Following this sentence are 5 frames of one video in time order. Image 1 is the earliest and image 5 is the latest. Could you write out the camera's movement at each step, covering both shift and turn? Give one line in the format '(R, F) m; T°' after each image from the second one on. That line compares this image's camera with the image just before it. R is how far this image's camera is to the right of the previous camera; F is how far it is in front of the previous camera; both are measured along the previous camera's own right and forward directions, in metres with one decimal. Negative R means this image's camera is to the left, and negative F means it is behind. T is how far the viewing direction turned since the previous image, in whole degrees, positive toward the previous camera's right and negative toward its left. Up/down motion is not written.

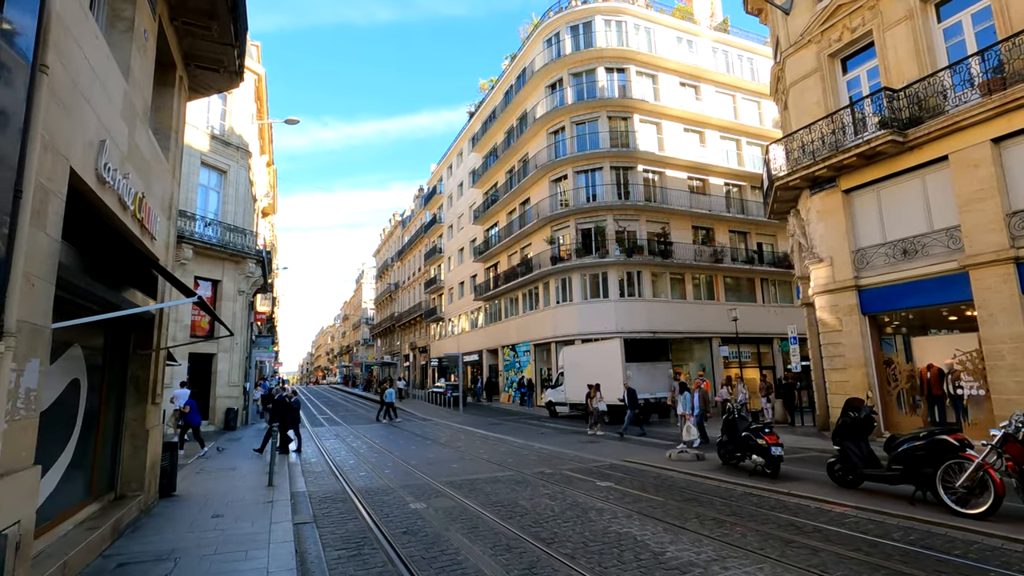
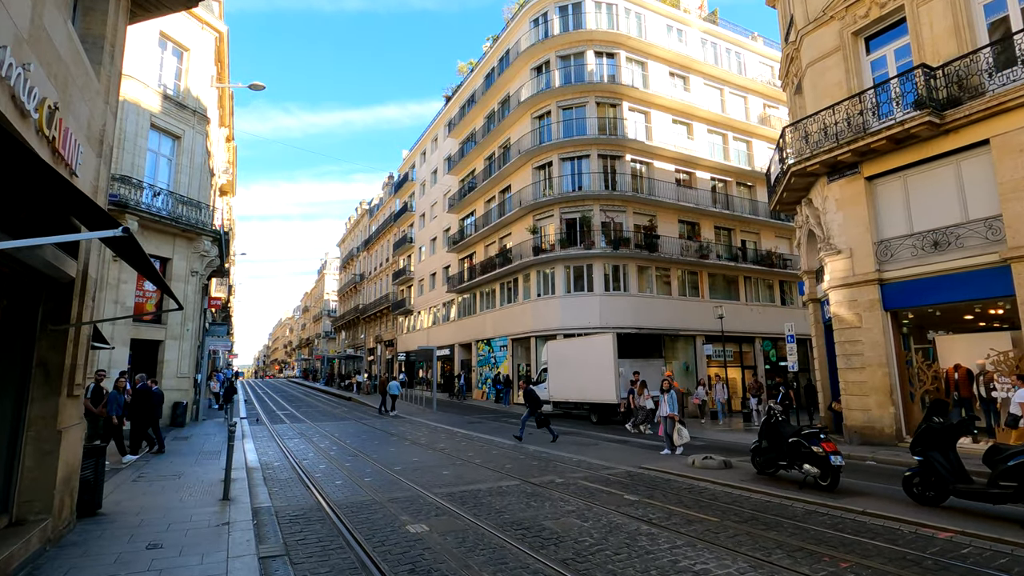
(-0.8, +1.6) m; +4°
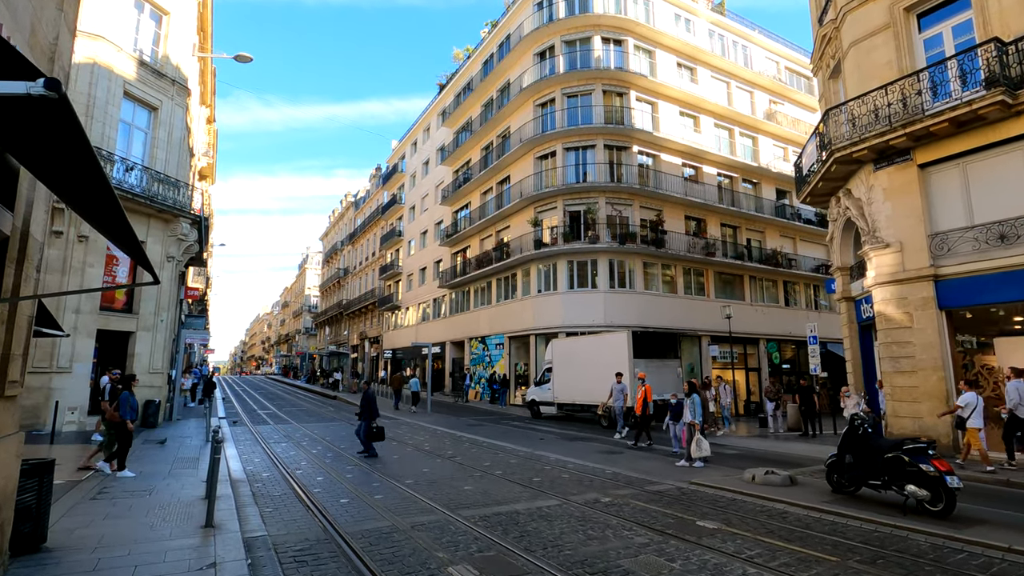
(-0.9, +1.4) m; +2°
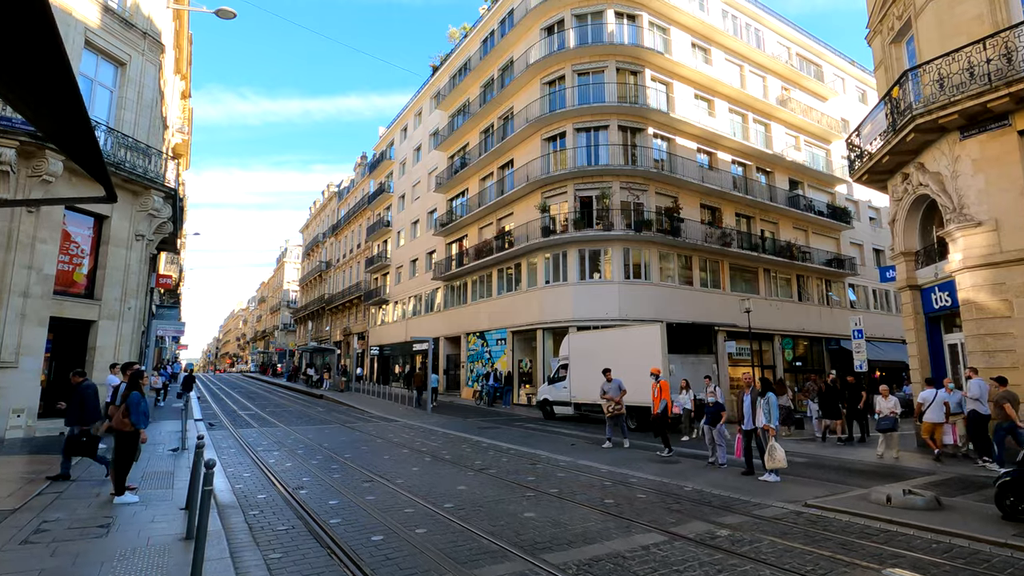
(-1.2, +1.9) m; +2°
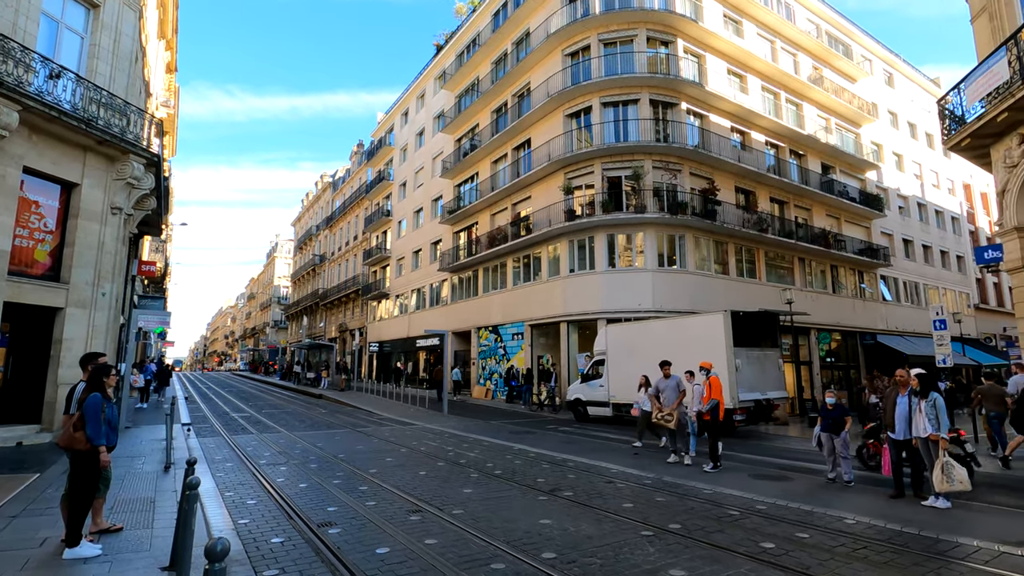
(-1.3, +2.2) m; +1°
